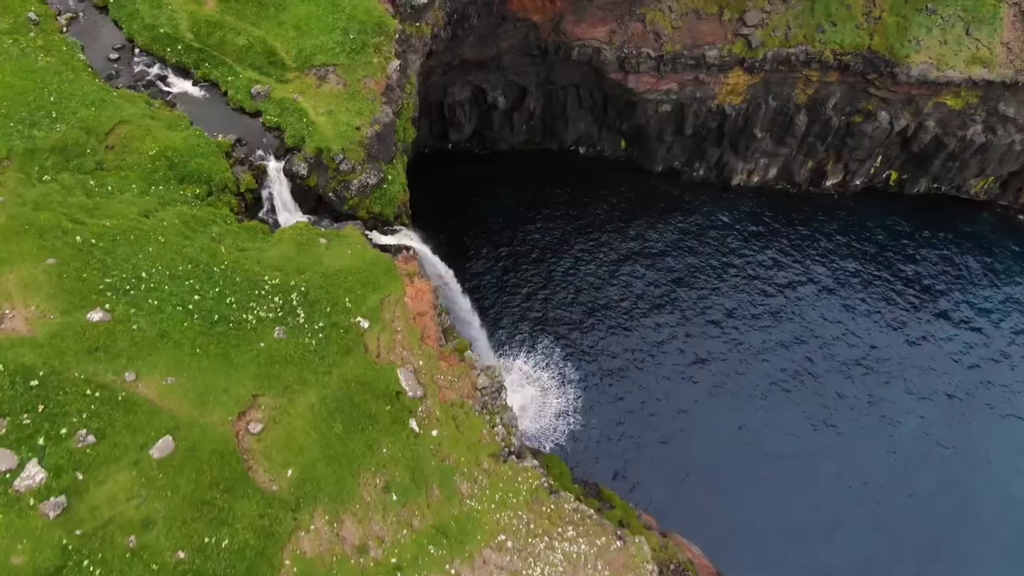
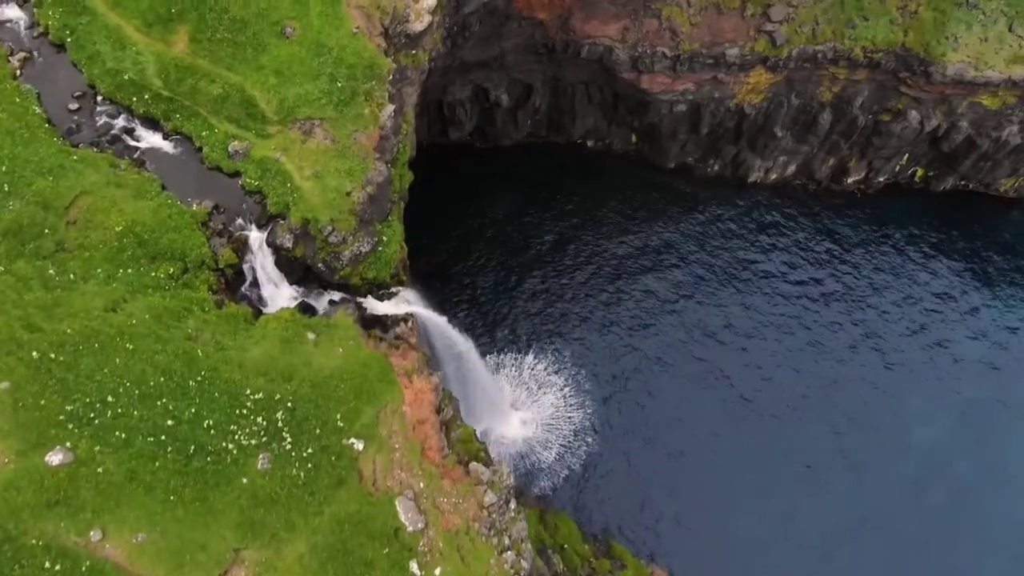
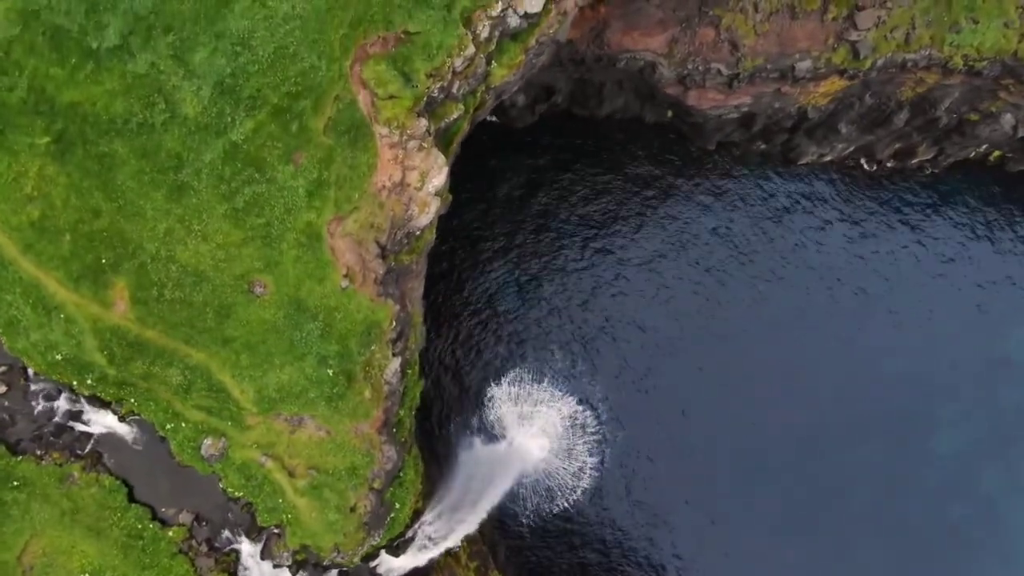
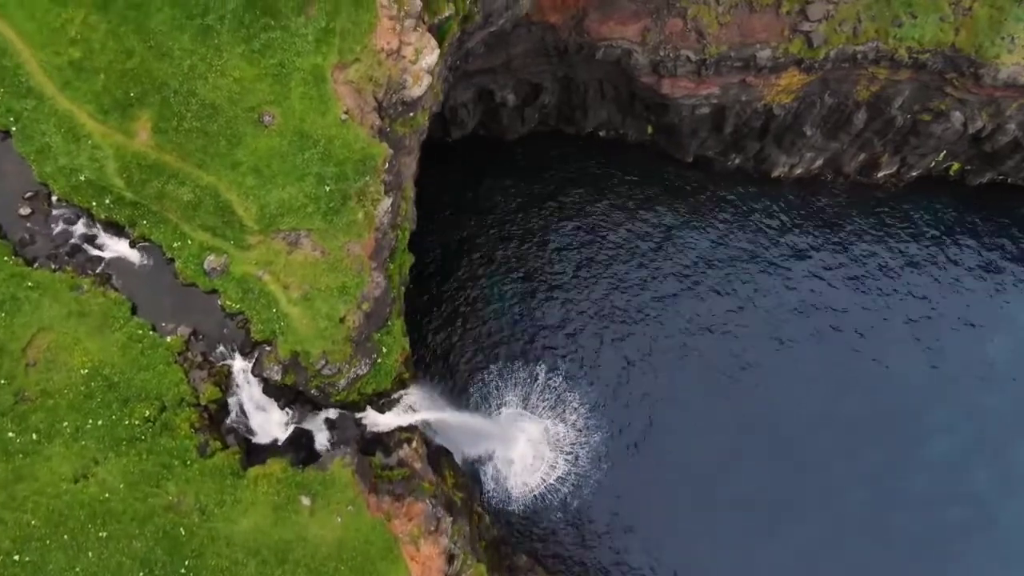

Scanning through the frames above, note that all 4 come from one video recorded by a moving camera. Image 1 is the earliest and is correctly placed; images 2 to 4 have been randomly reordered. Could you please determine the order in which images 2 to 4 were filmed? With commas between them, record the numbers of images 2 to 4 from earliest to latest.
2, 4, 3
